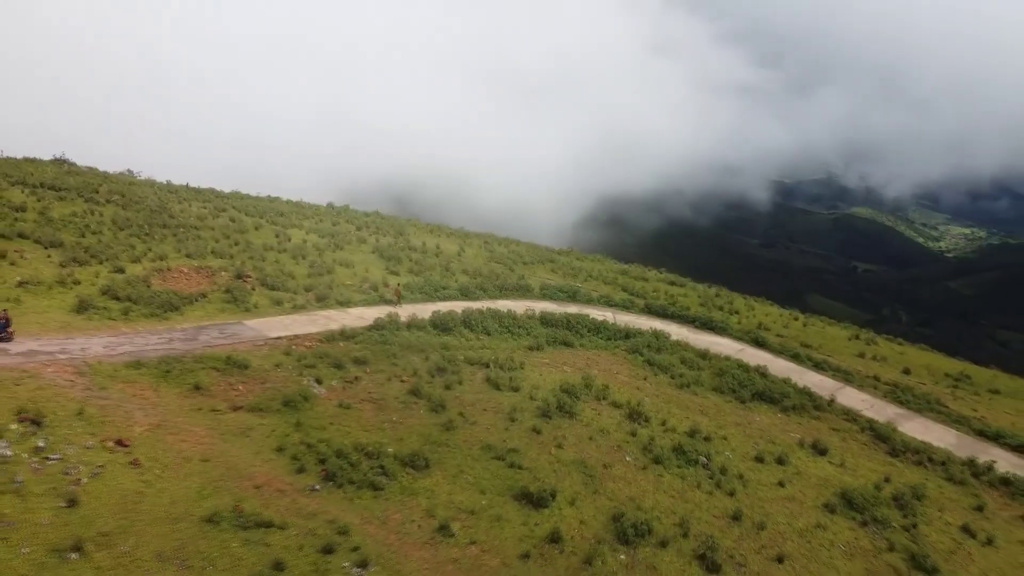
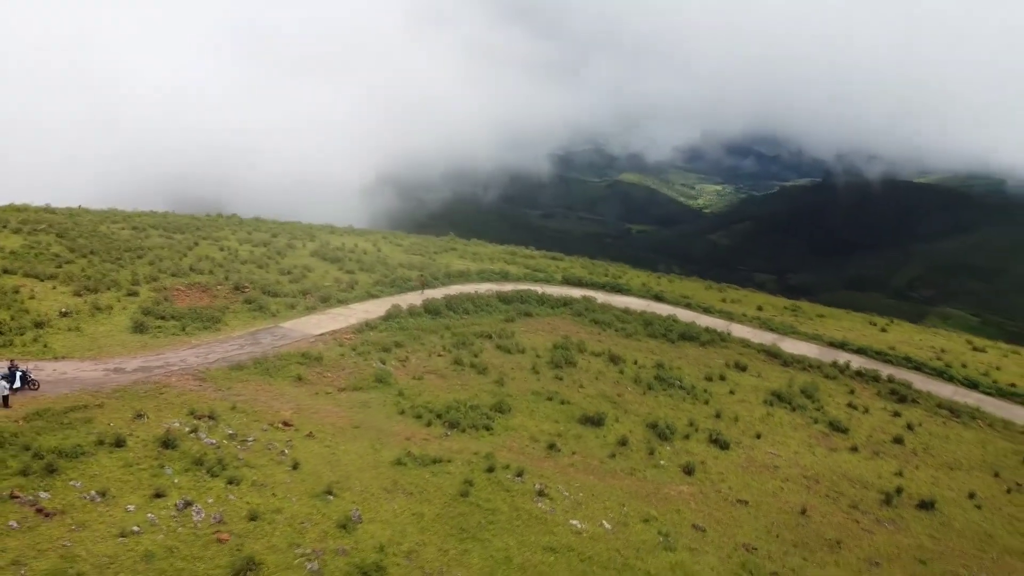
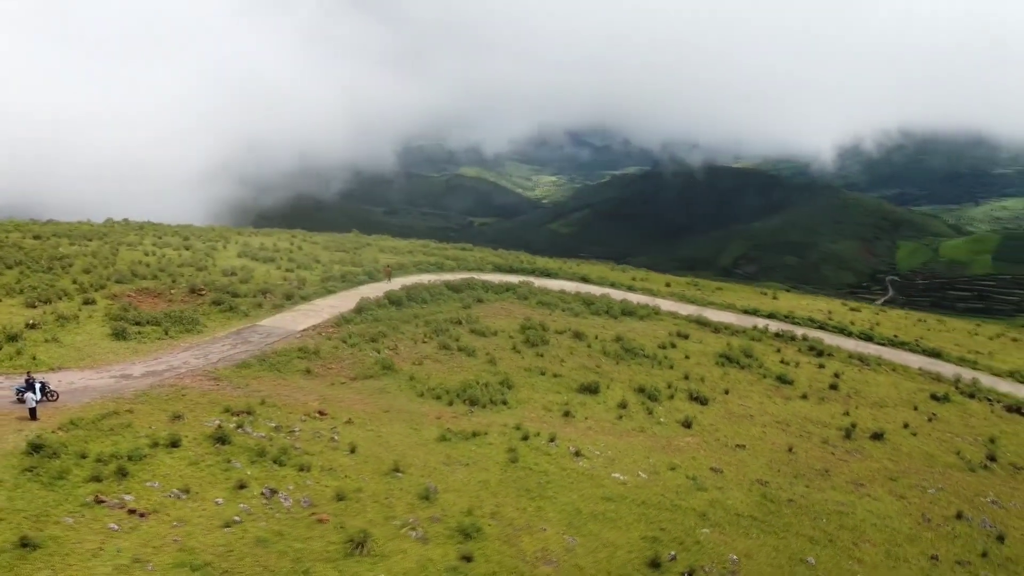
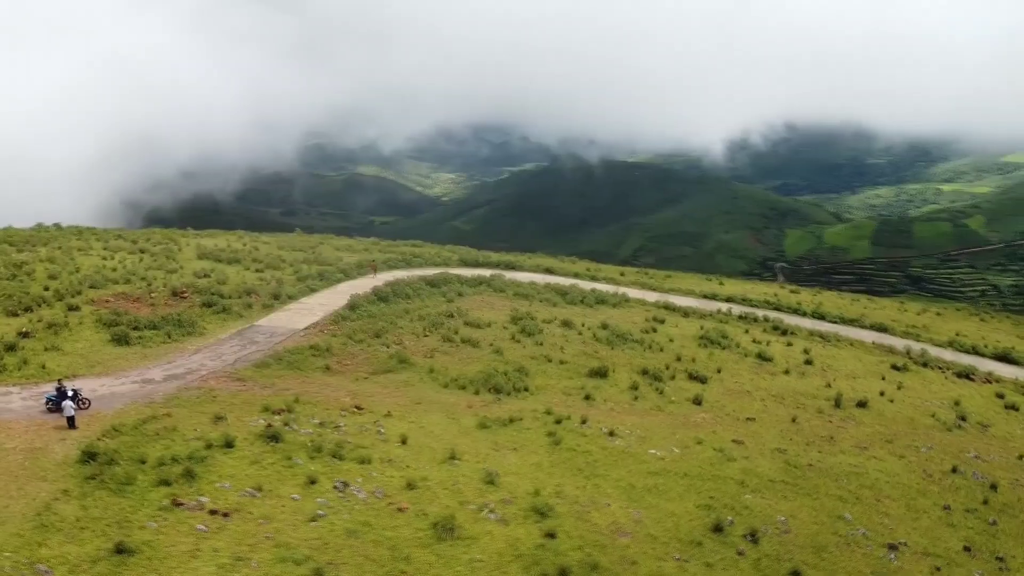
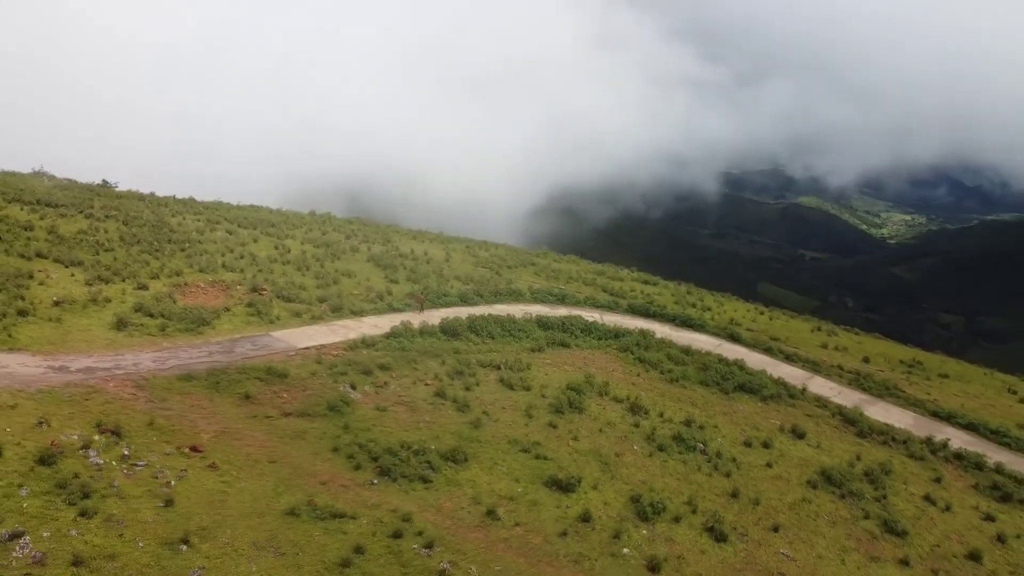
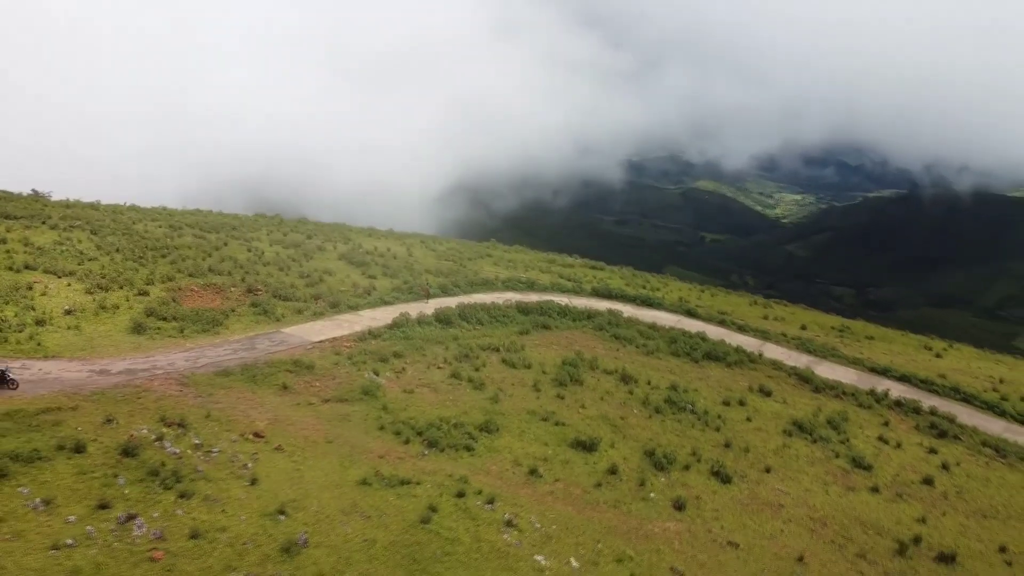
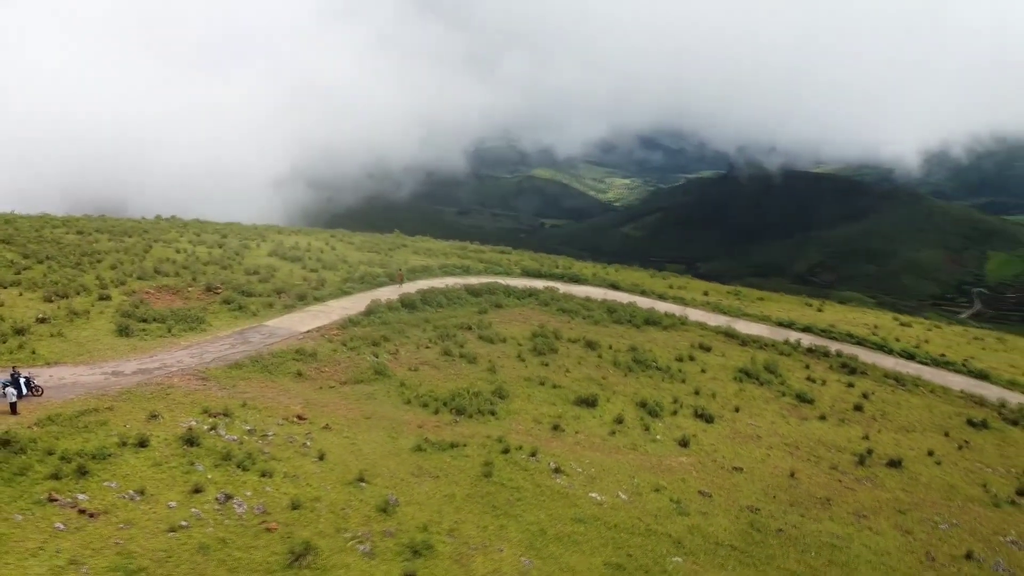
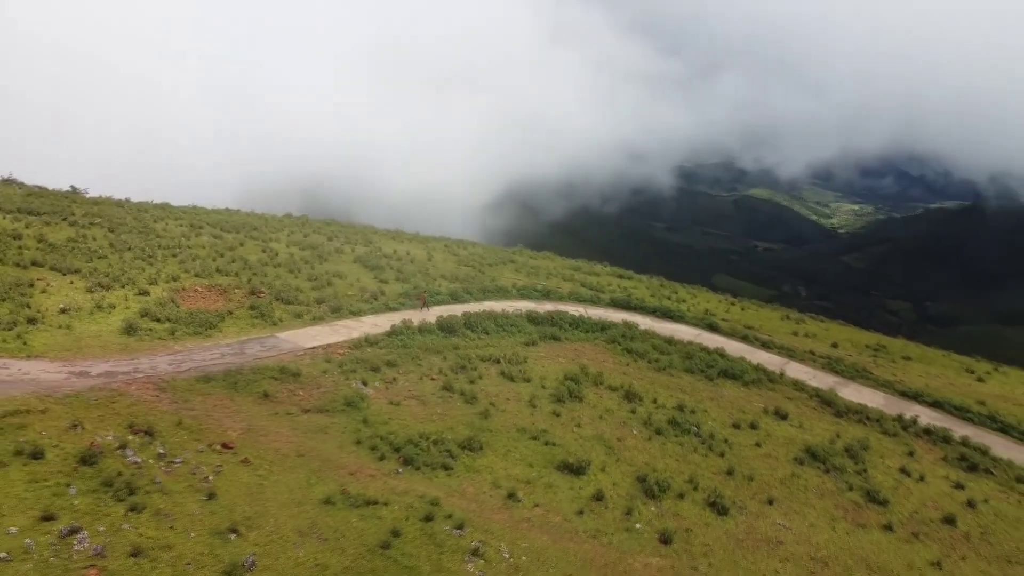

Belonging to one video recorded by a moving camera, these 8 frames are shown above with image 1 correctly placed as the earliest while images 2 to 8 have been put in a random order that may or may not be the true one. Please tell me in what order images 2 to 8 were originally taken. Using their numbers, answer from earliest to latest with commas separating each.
5, 8, 6, 2, 7, 3, 4
